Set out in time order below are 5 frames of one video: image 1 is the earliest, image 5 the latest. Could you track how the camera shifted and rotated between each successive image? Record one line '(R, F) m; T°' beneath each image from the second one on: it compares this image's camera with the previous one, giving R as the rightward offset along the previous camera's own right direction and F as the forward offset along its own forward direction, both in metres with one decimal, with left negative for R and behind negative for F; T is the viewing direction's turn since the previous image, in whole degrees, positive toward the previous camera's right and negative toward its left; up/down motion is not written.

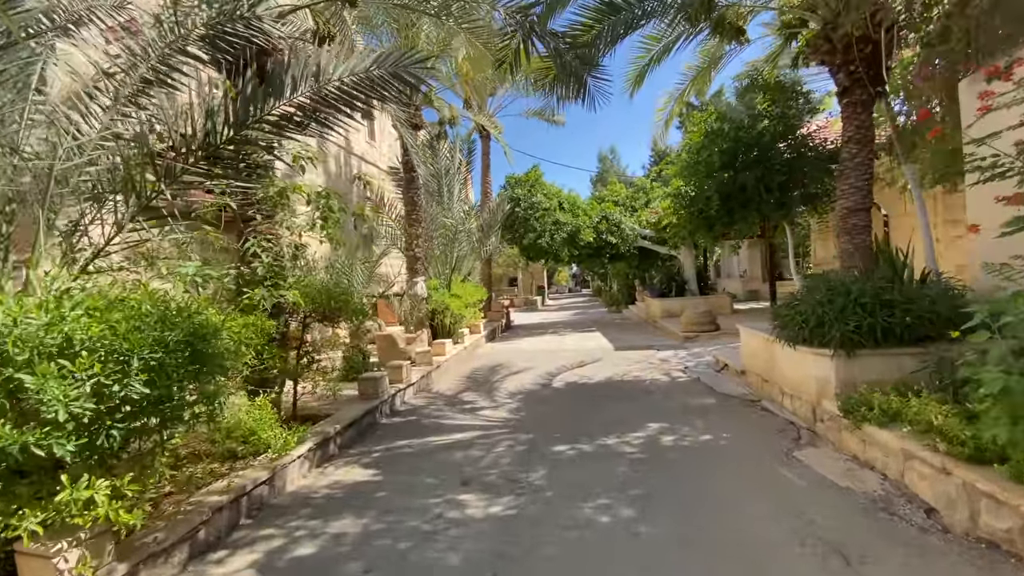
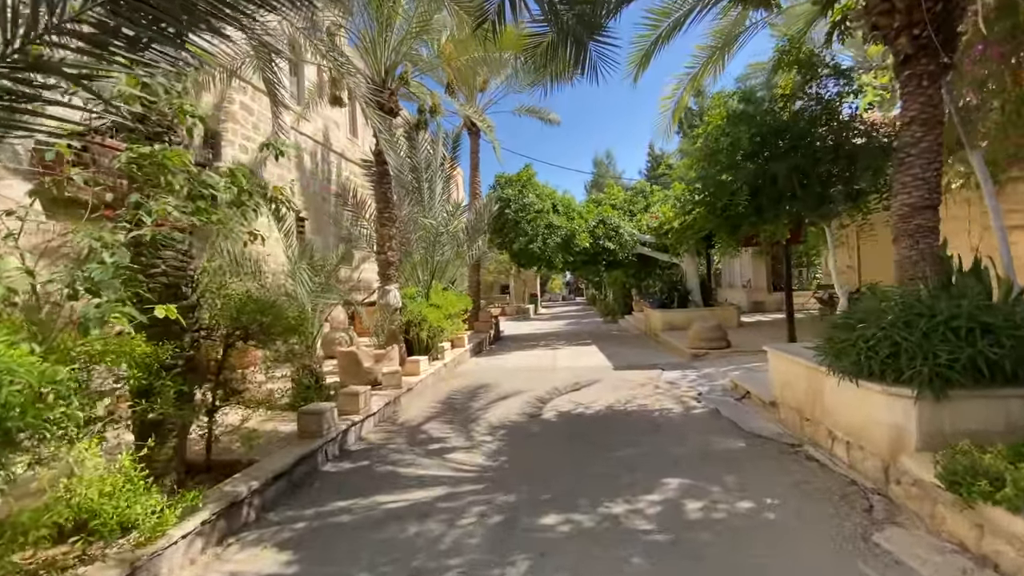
(+0.1, +1.3) m; +1°
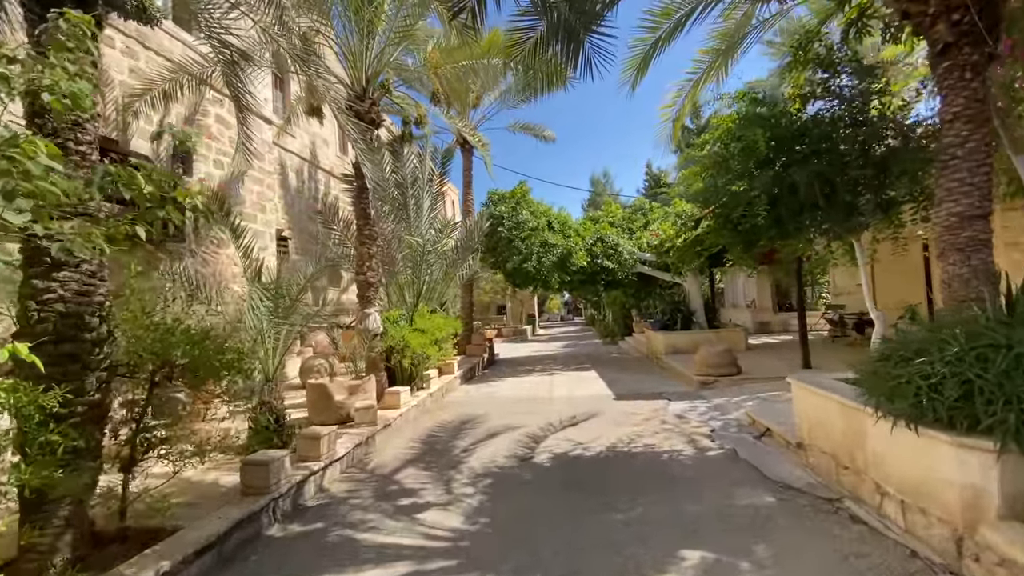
(+0.1, +0.7) m; 0°
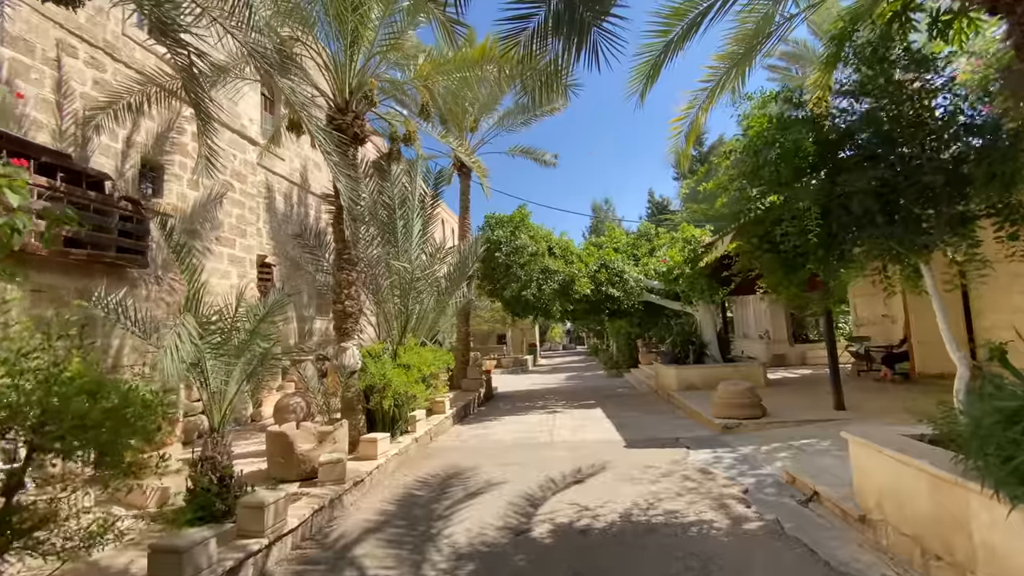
(+0.1, +0.9) m; 0°
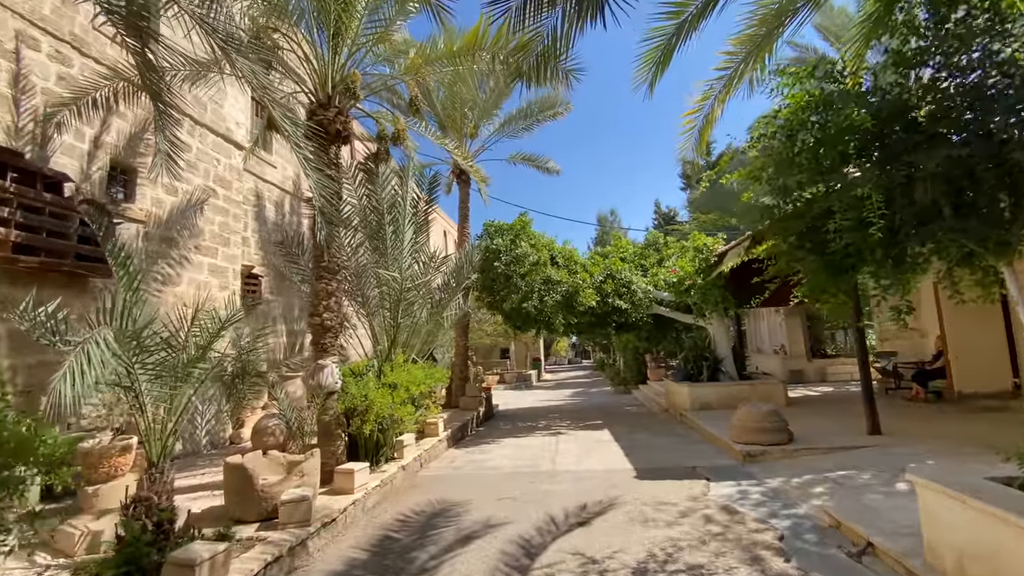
(+0.1, +0.7) m; -1°
